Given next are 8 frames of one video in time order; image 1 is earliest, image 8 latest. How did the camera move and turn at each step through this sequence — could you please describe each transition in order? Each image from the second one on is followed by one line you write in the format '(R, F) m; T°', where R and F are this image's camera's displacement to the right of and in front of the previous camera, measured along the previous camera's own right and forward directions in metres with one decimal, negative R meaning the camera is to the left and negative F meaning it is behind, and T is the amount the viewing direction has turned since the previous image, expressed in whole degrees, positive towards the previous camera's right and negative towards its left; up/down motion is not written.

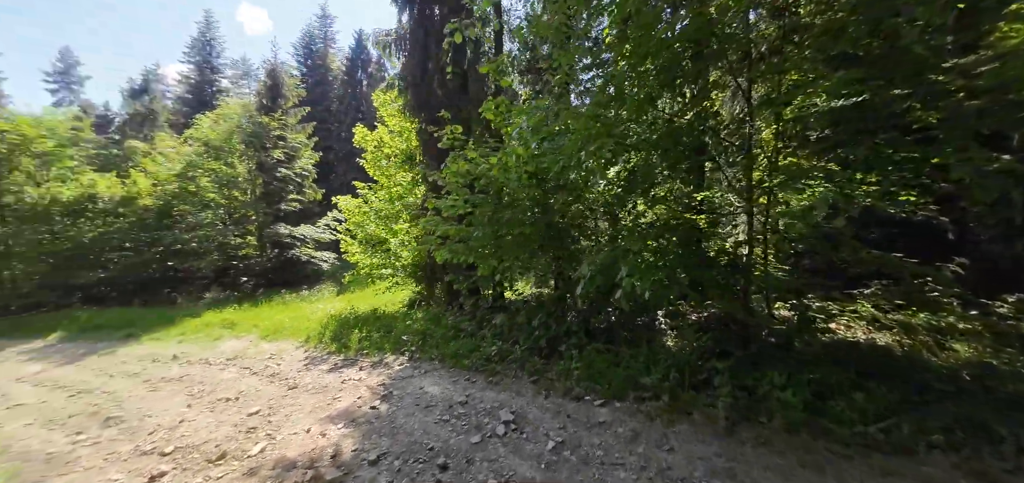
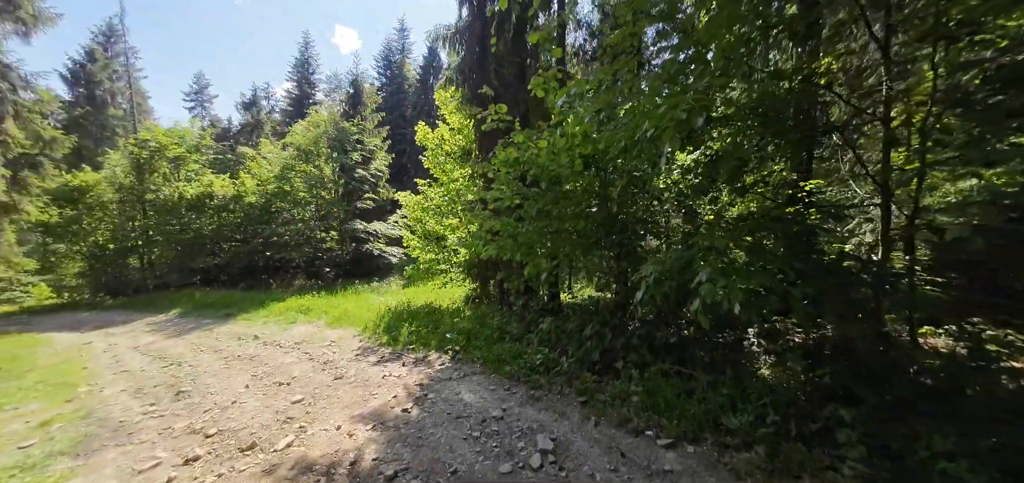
(+0.1, +0.6) m; -9°
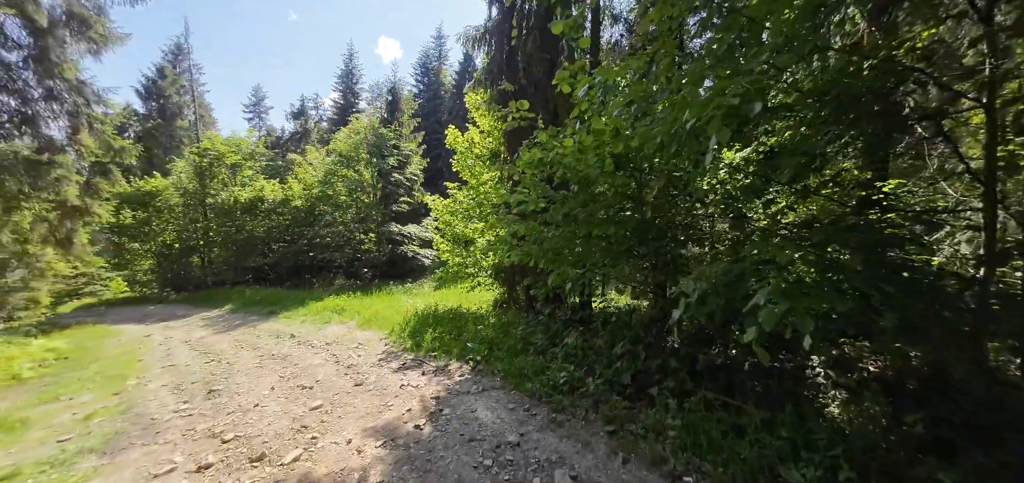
(+0.1, +0.3) m; -5°
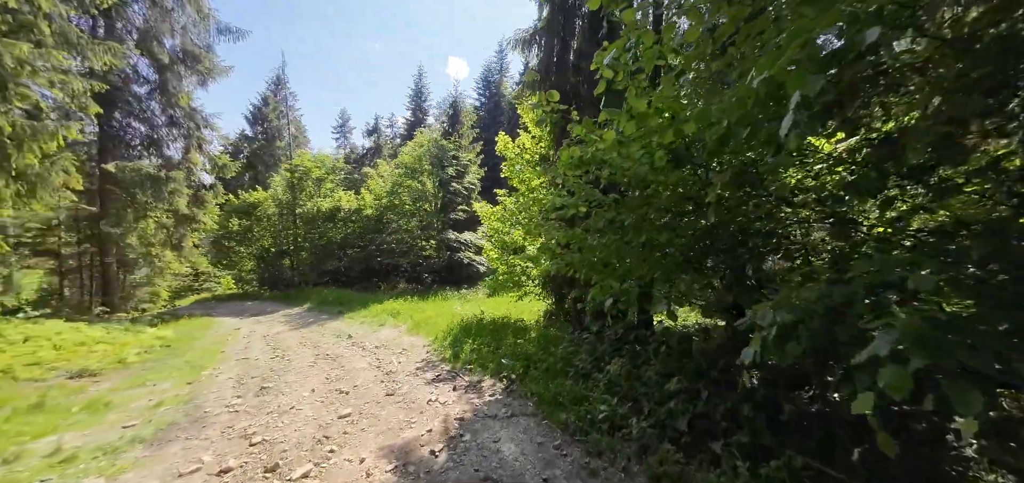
(+0.2, +0.5) m; -9°
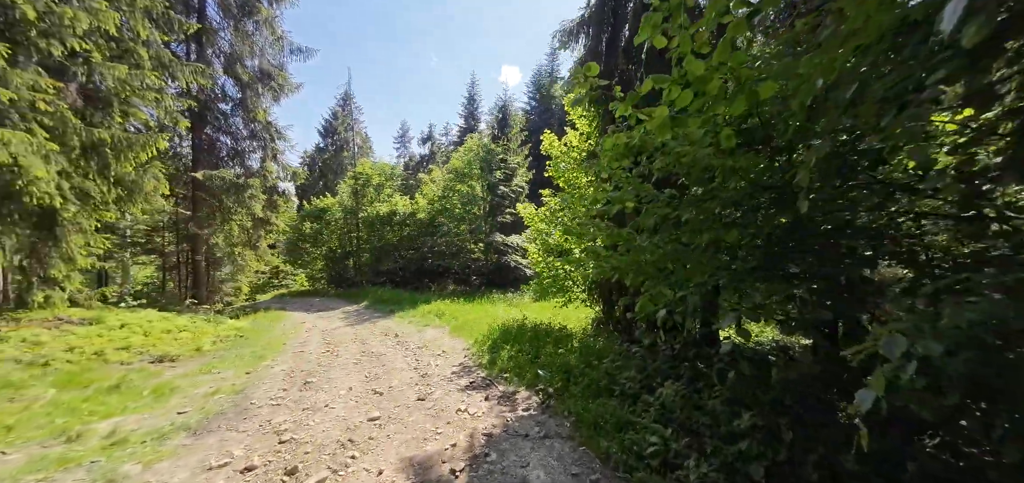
(+0.1, +0.4) m; -8°
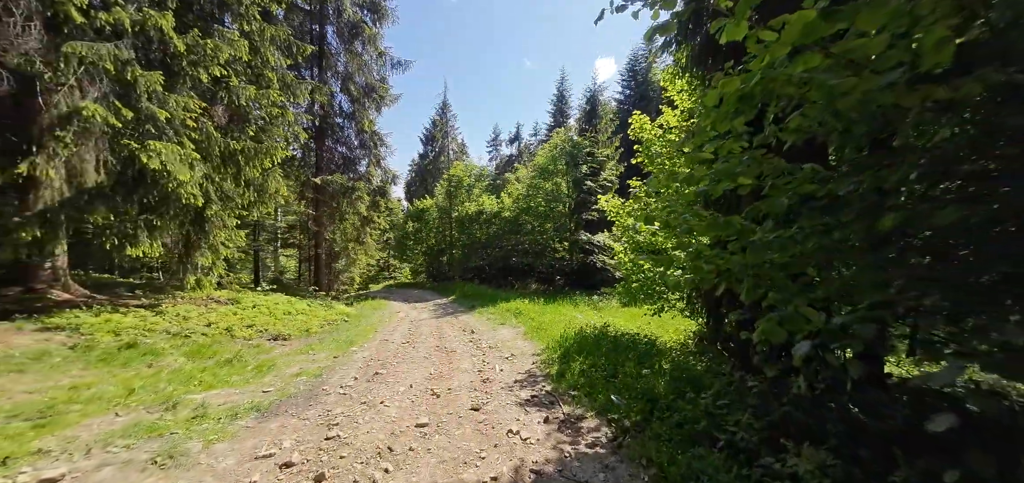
(+0.2, +0.7) m; -14°
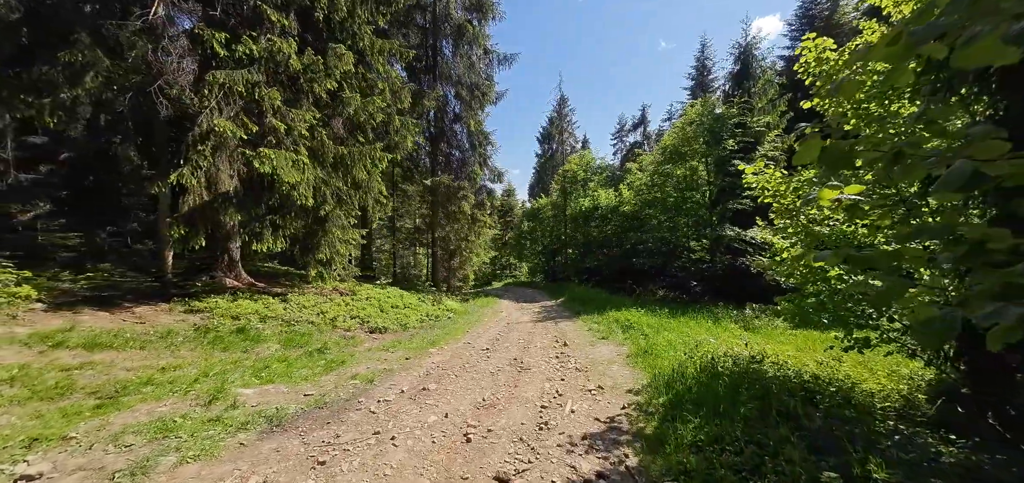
(+0.6, +1.7) m; -21°
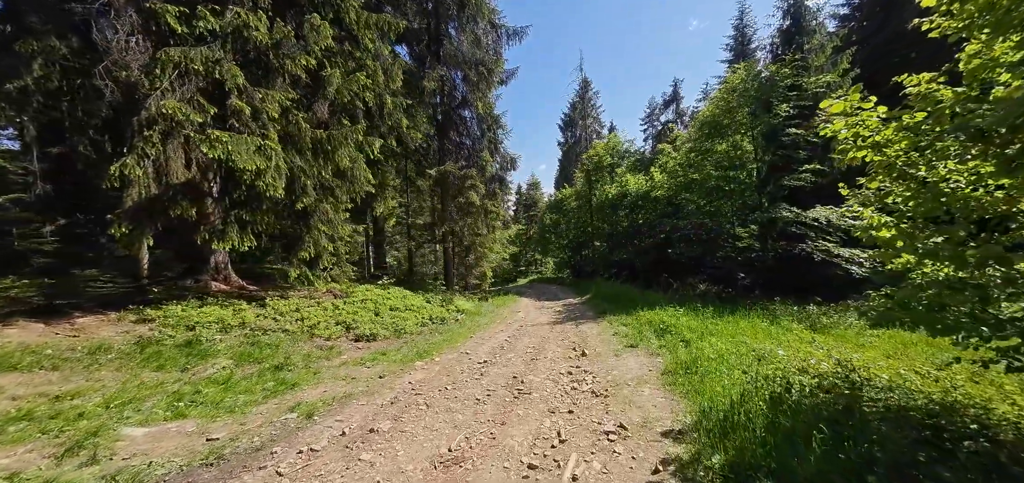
(+0.5, +1.5) m; -5°
